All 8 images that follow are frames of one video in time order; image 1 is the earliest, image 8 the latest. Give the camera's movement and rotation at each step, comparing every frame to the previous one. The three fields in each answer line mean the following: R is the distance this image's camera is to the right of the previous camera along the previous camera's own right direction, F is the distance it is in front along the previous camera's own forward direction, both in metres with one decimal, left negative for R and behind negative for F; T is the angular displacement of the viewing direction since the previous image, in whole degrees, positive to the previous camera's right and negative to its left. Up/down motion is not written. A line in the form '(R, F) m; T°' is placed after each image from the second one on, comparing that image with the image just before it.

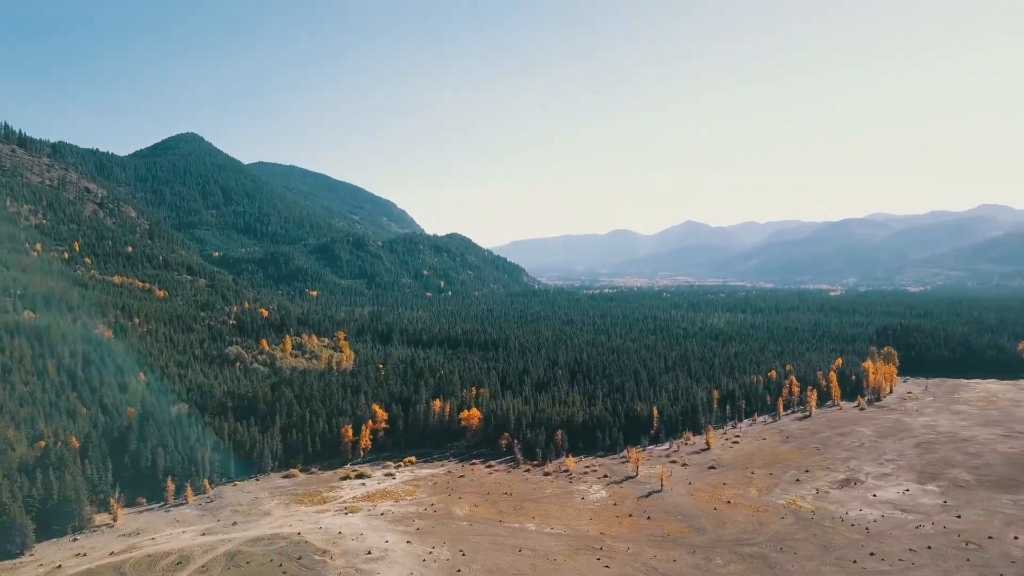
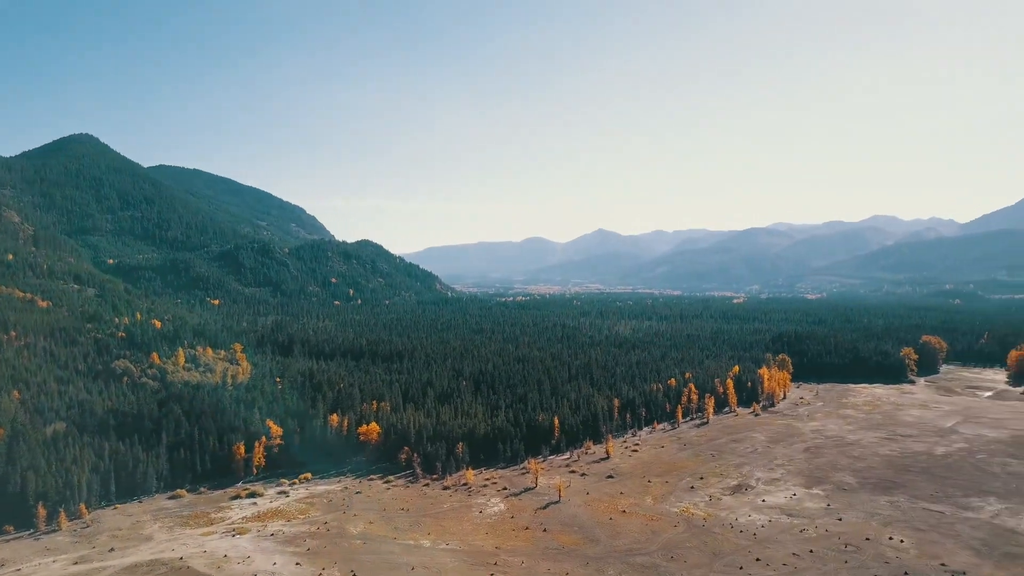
(+1.3, +0.3) m; +6°
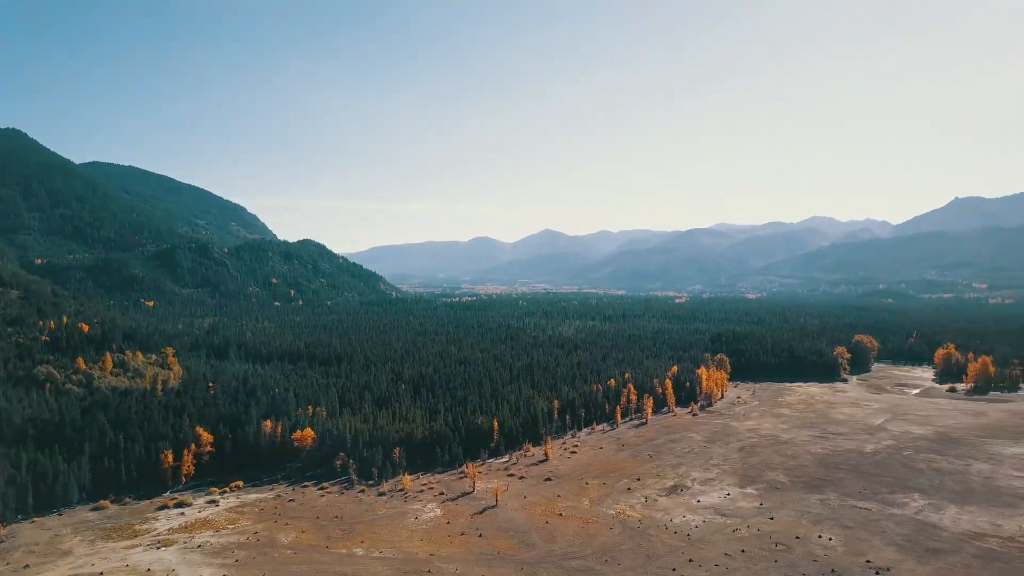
(+0.8, +0.4) m; +4°
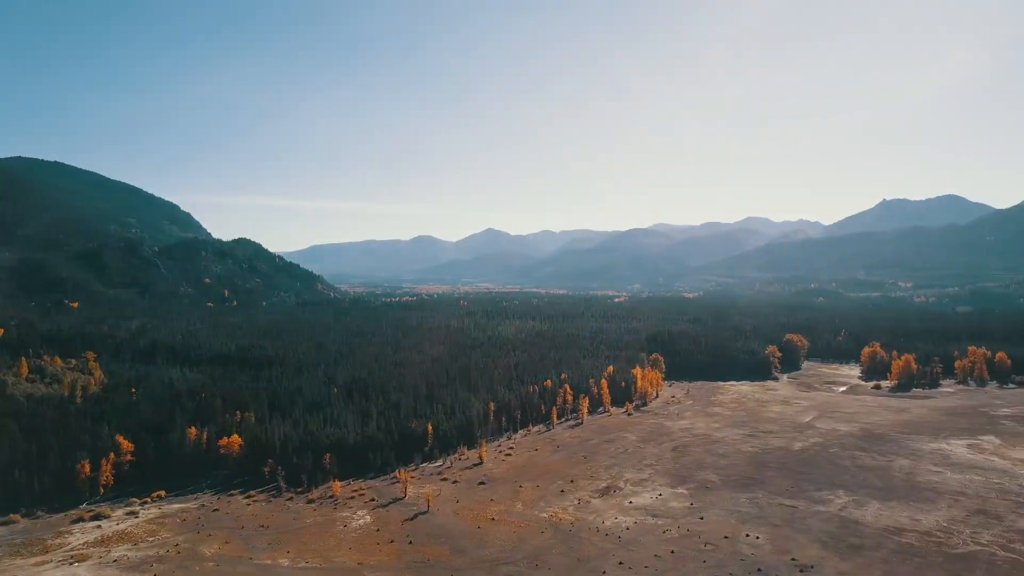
(+0.8, +0.5) m; +4°
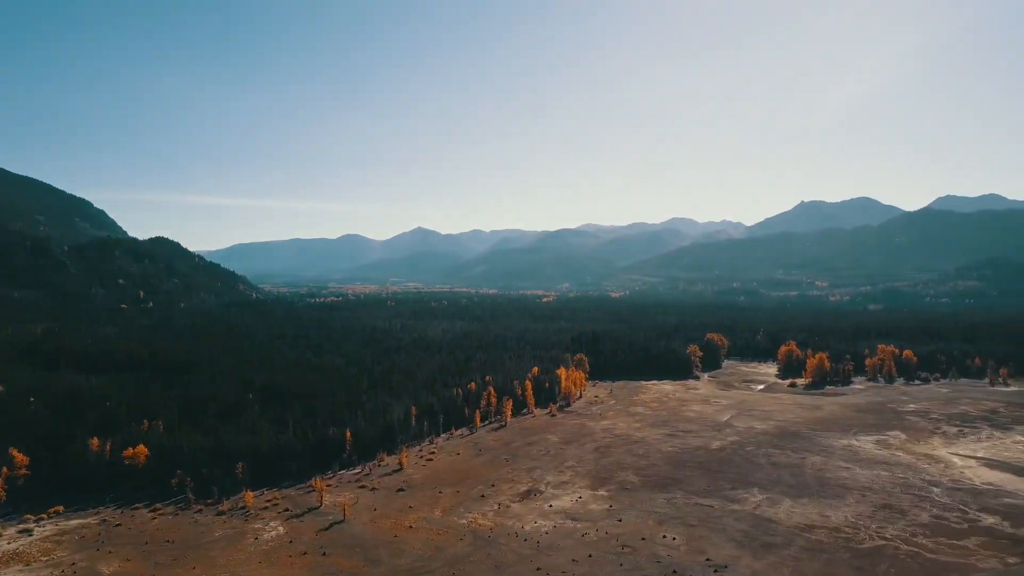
(+0.9, +0.7) m; +5°
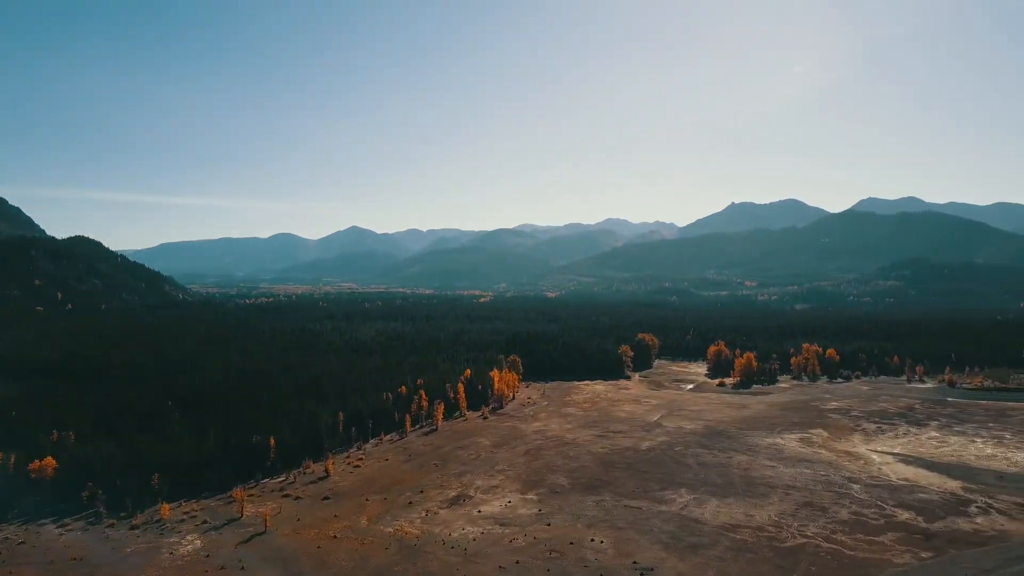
(+0.7, +0.7) m; +4°
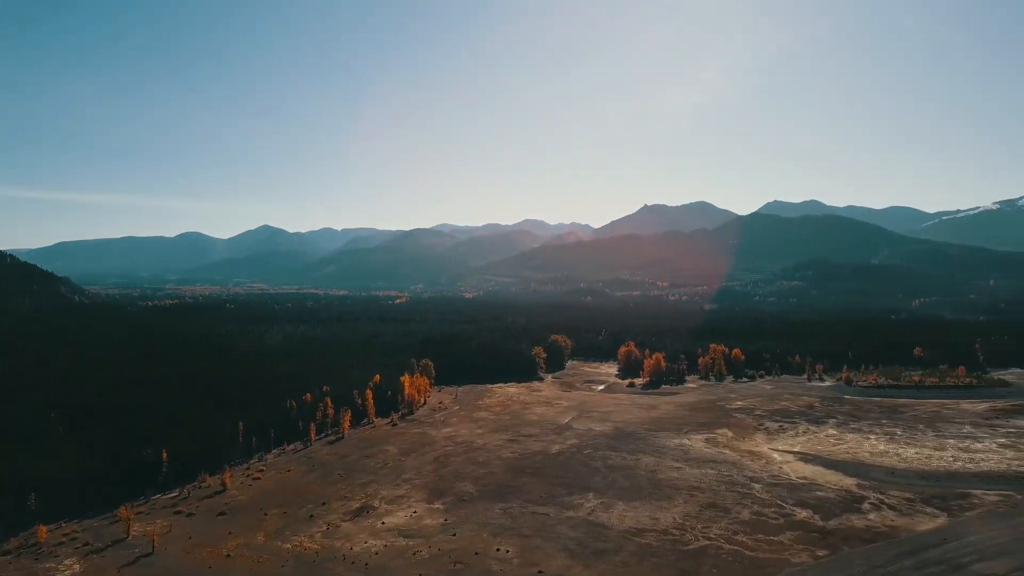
(+1.0, +1.1) m; +6°
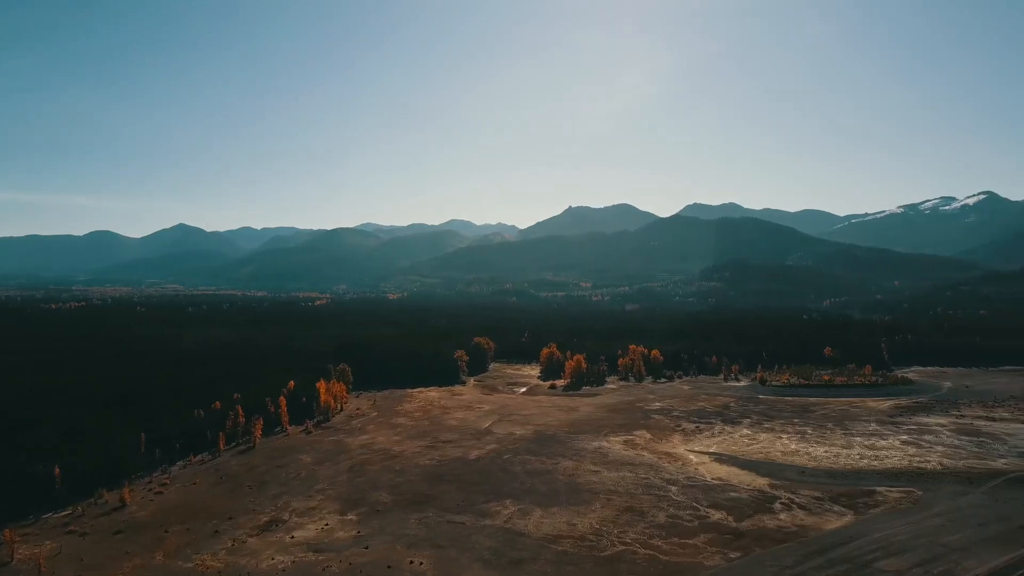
(+0.8, +1.1) m; +5°
